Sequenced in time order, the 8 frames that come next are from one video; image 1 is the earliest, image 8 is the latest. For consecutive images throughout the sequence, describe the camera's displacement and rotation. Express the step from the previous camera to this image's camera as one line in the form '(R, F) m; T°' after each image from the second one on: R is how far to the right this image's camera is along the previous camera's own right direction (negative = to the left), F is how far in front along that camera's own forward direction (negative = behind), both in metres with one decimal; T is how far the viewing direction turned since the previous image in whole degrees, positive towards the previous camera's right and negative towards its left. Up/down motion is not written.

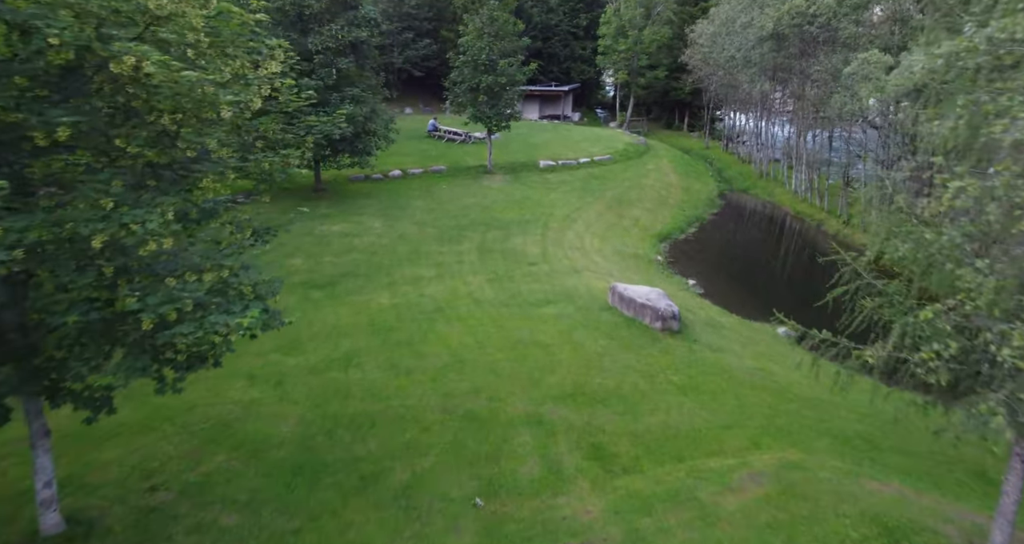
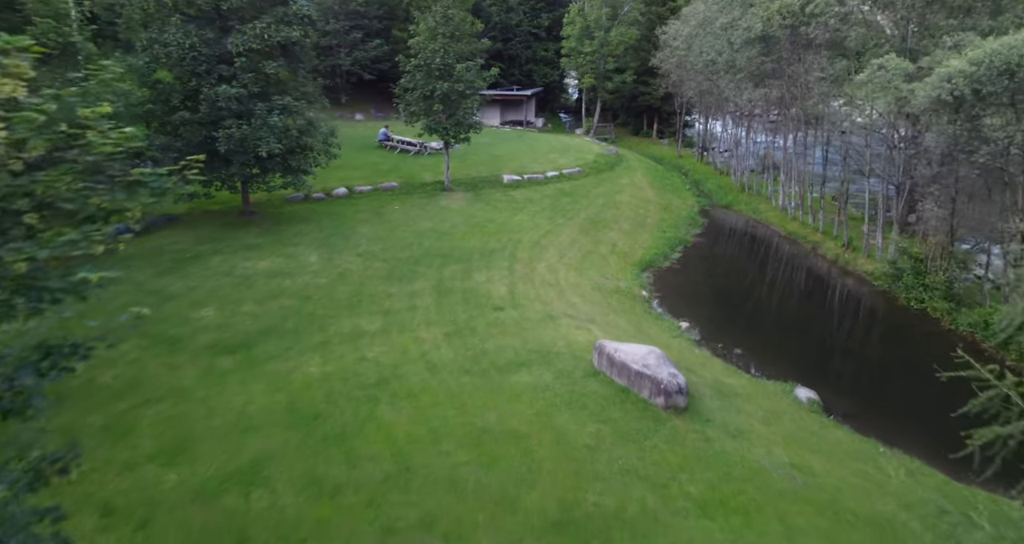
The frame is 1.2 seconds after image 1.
(0.0, +3.0) m; +4°
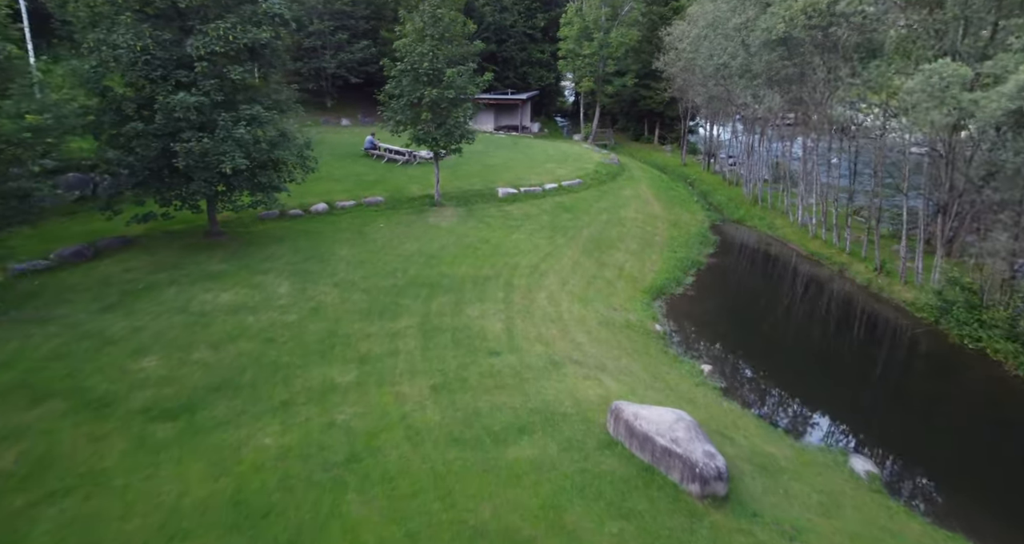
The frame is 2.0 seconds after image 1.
(-0.1, +2.1) m; +1°
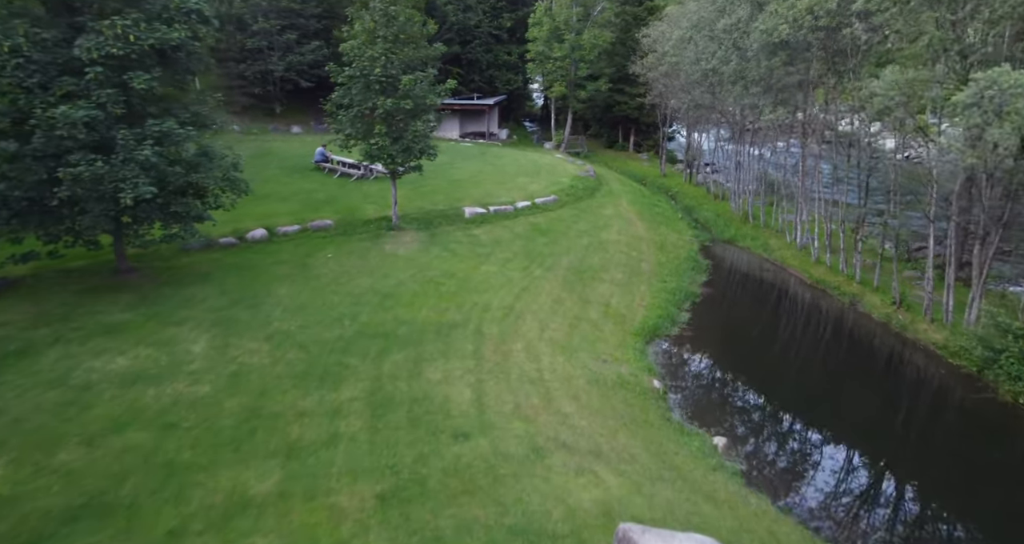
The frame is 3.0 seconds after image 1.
(0.0, +2.7) m; +3°
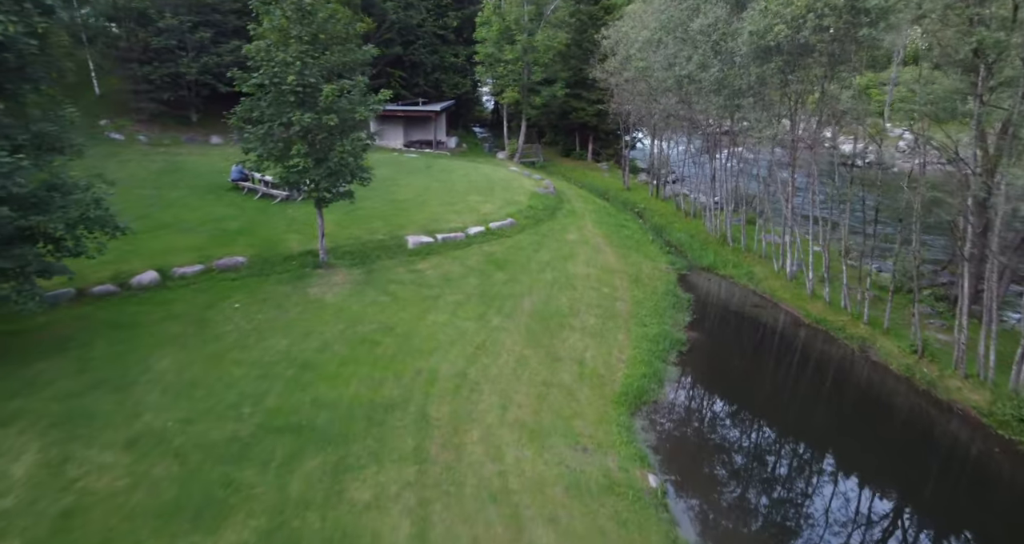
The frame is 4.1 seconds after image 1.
(0.0, +3.2) m; +5°
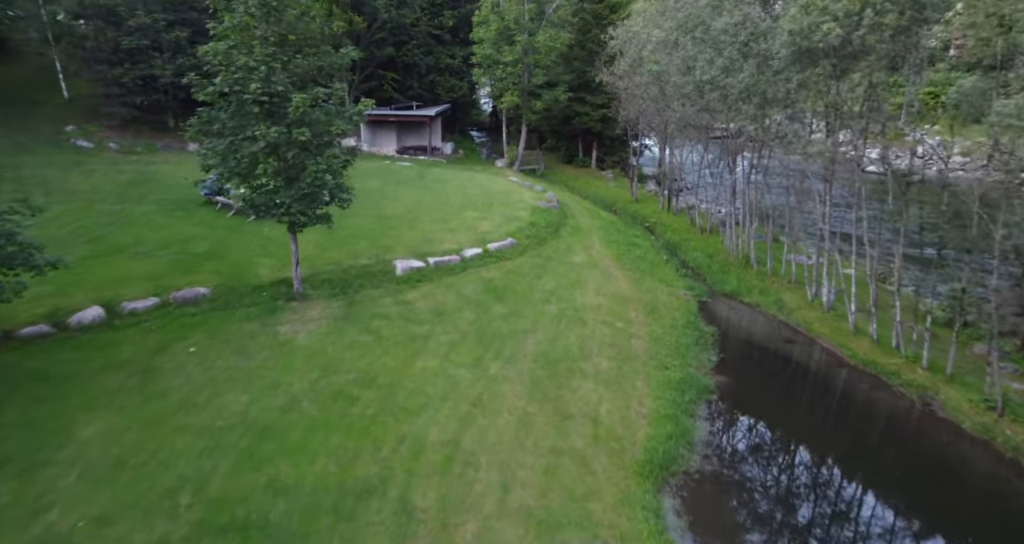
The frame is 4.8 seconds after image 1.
(-0.1, +2.1) m; 0°
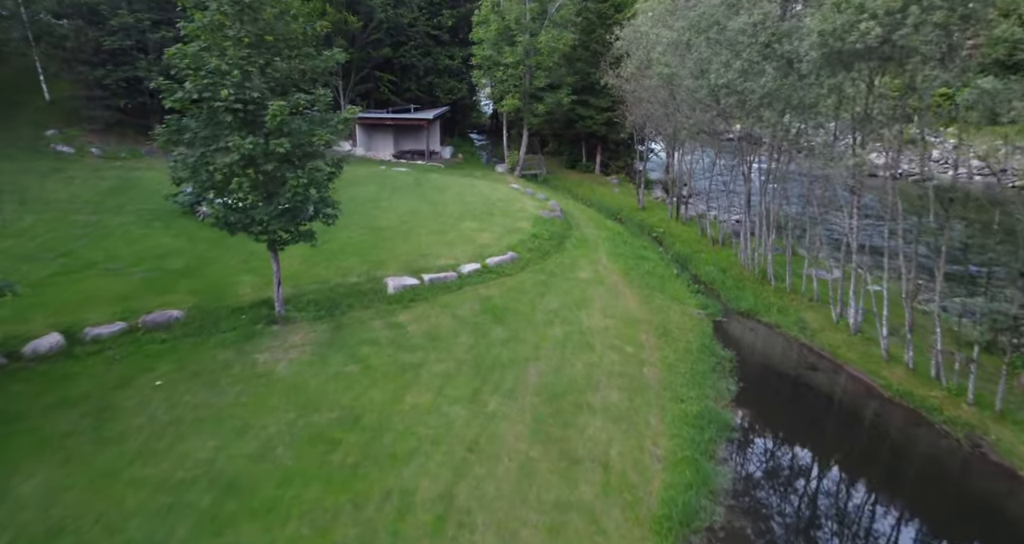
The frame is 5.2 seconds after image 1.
(0.0, +1.3) m; 0°
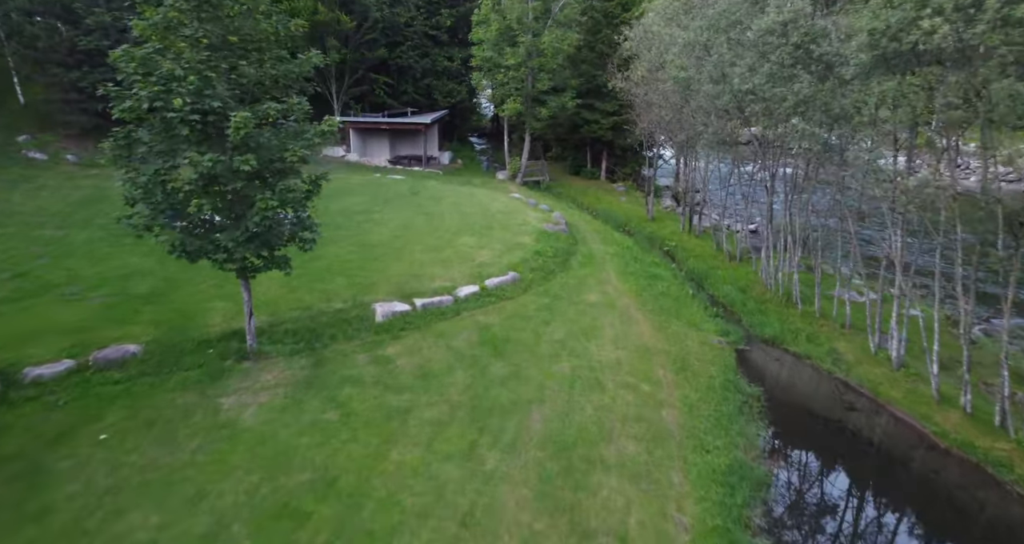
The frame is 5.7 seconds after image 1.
(0.0, +1.6) m; 0°
